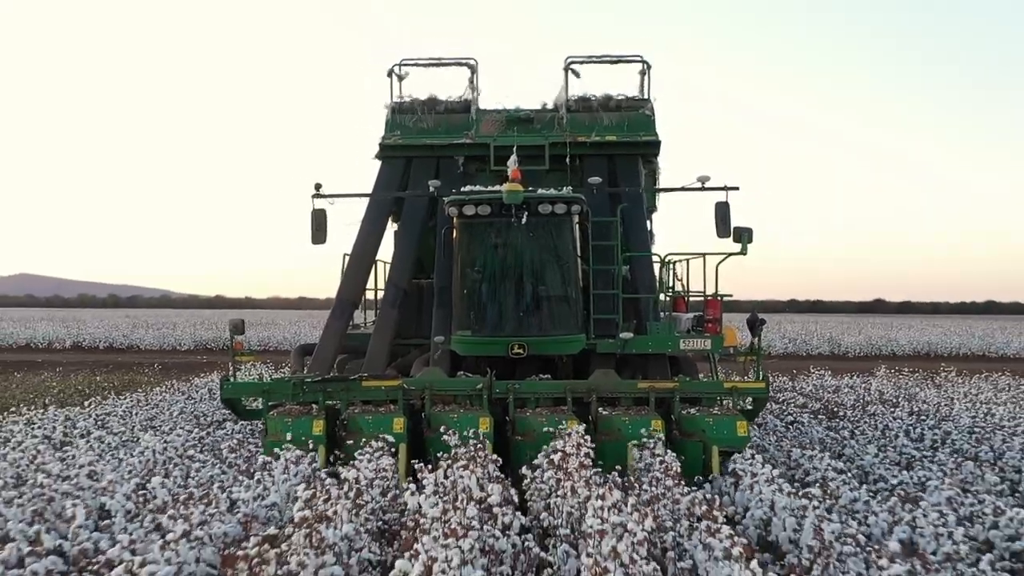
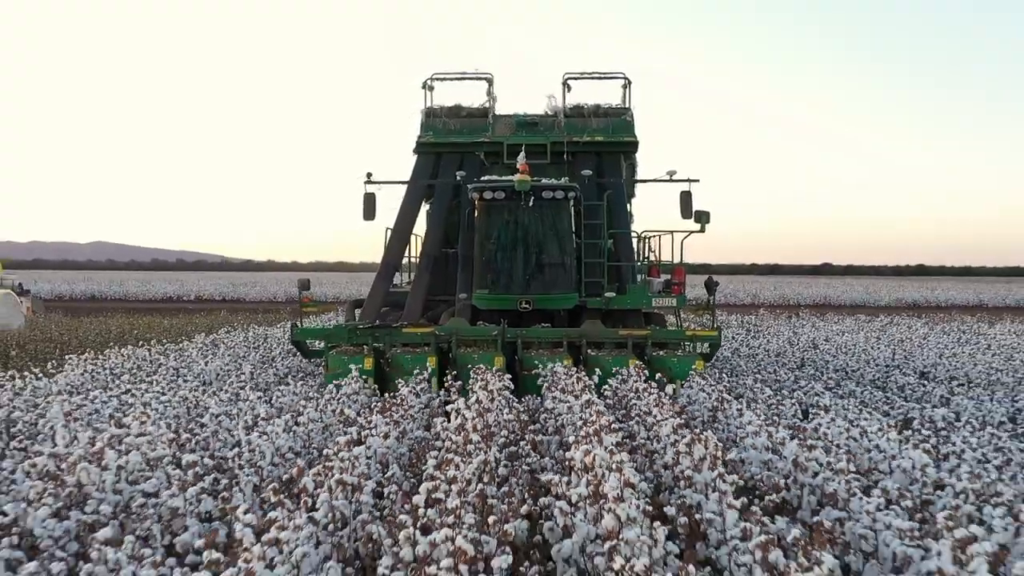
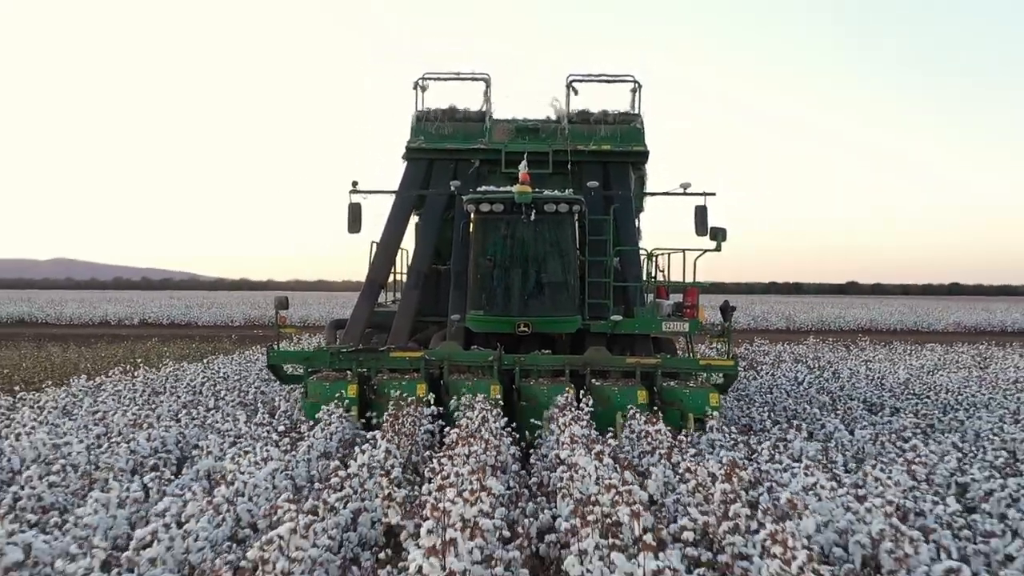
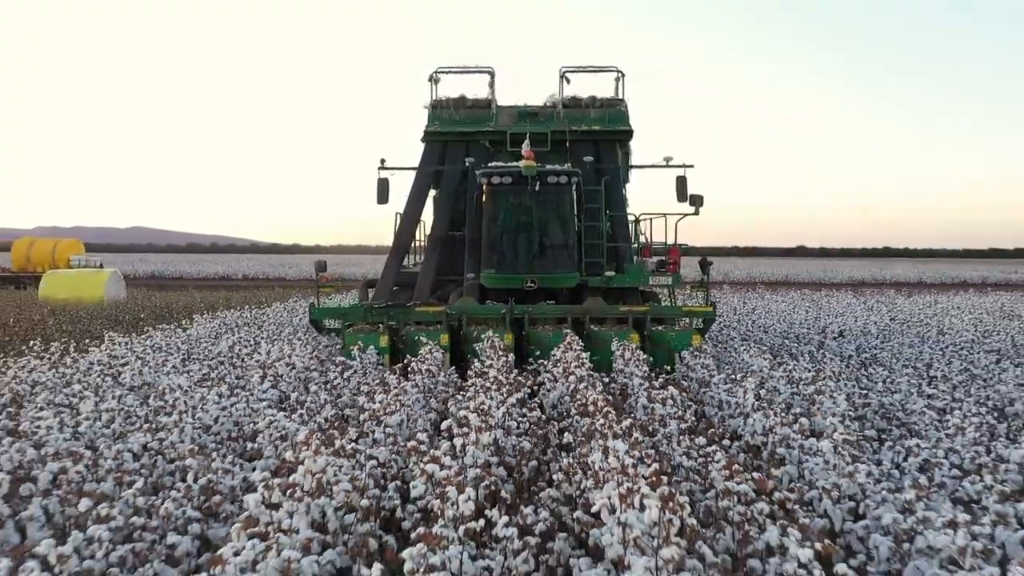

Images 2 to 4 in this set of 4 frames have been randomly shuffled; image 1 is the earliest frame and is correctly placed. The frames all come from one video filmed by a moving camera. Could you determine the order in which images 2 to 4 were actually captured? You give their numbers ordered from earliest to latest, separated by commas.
3, 2, 4
